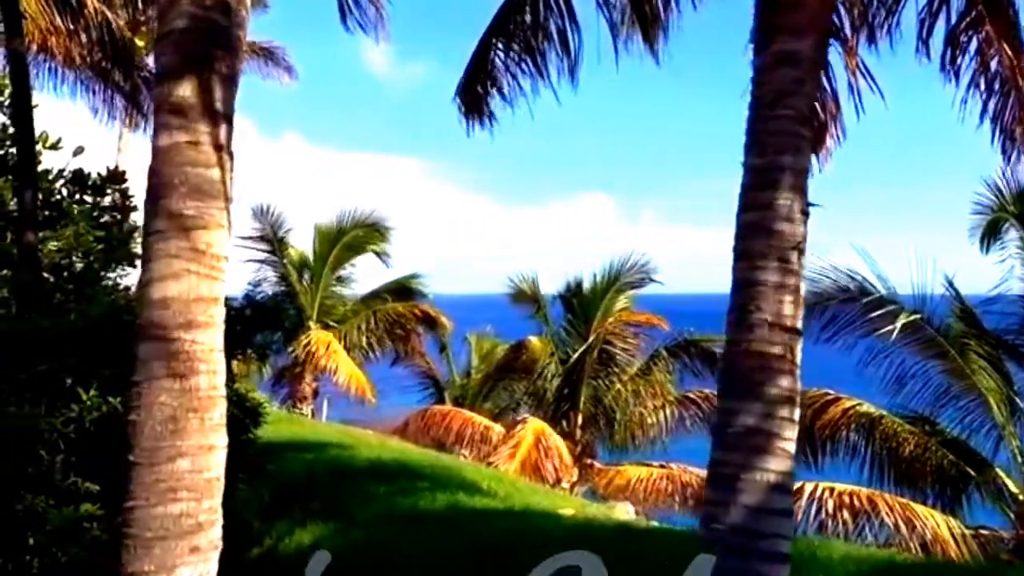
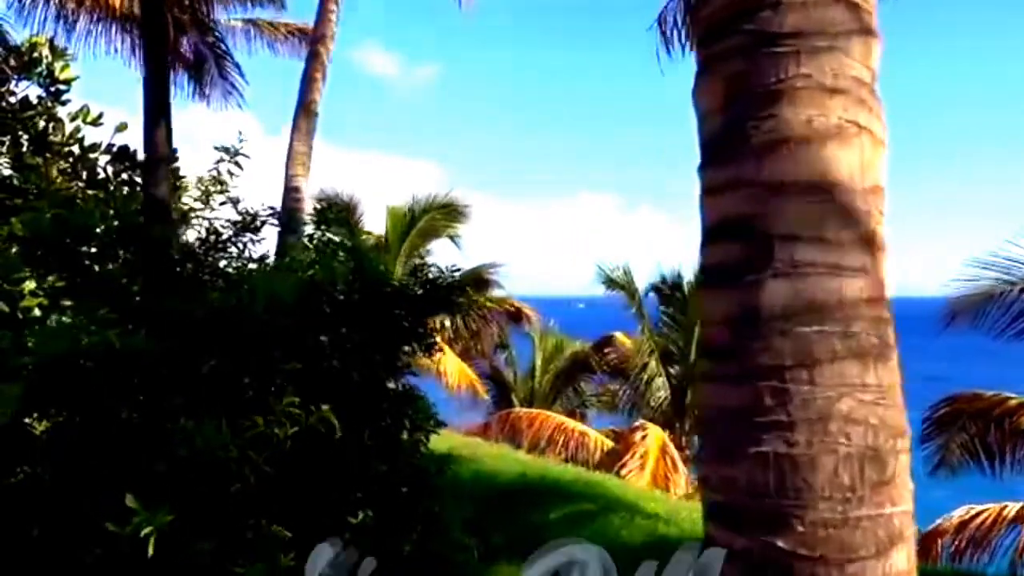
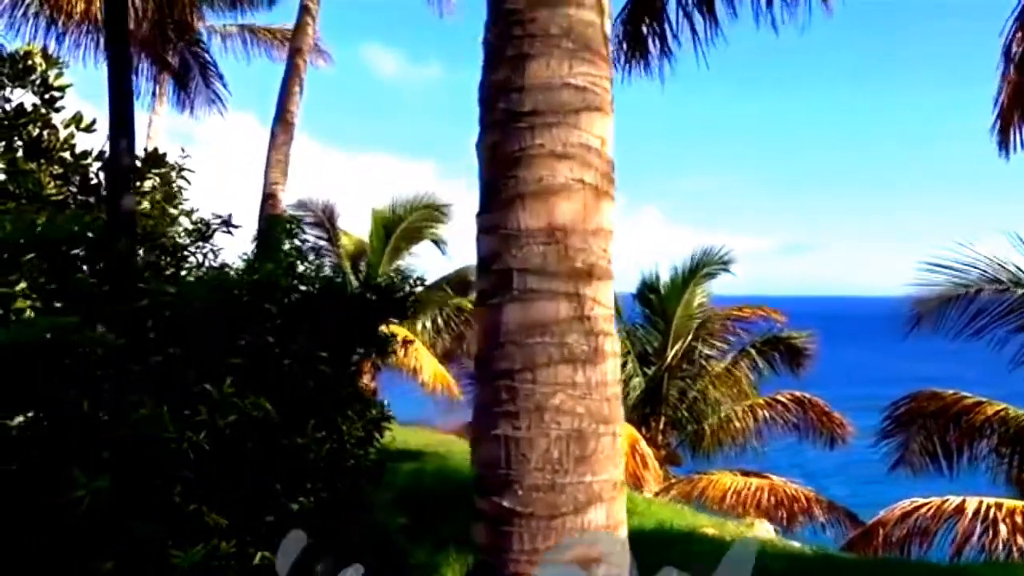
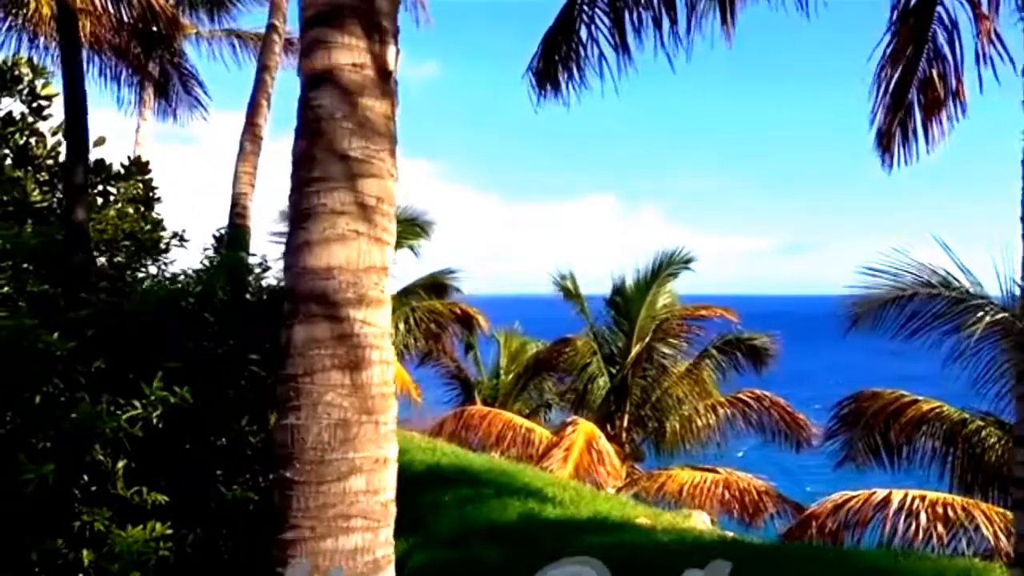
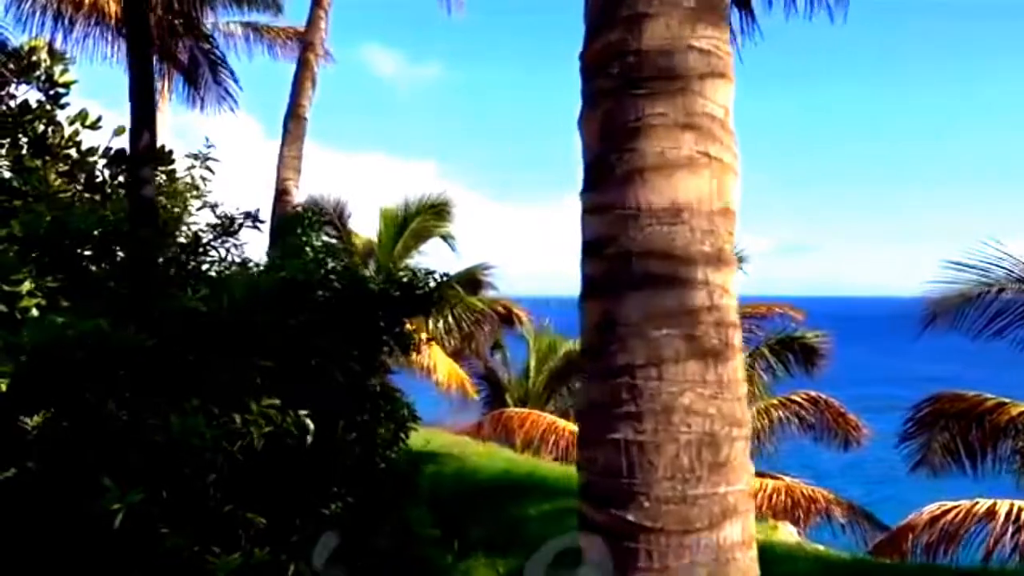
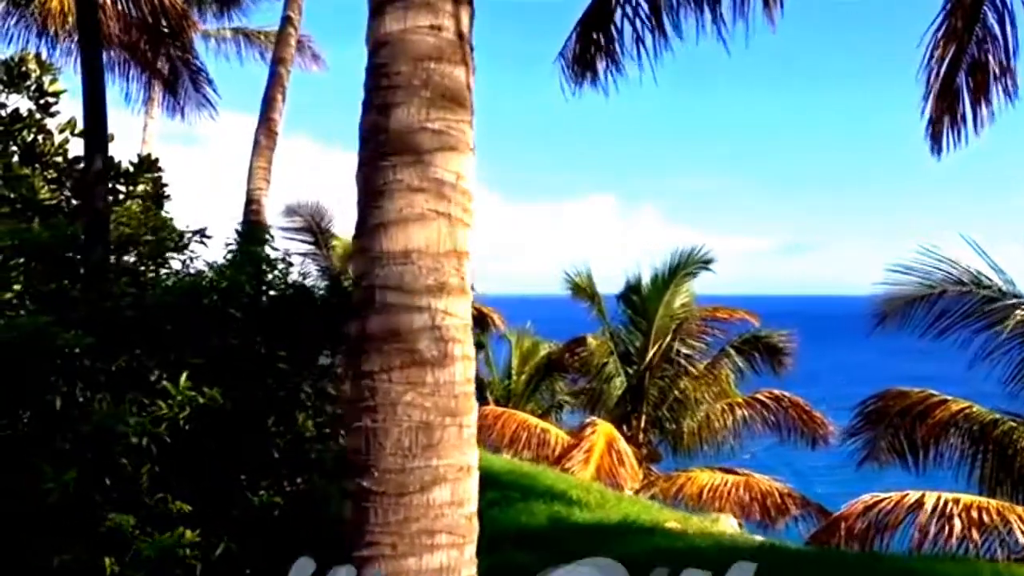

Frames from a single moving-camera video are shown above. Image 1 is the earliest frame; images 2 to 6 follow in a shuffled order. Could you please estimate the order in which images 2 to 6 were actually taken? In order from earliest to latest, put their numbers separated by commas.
4, 6, 3, 5, 2
